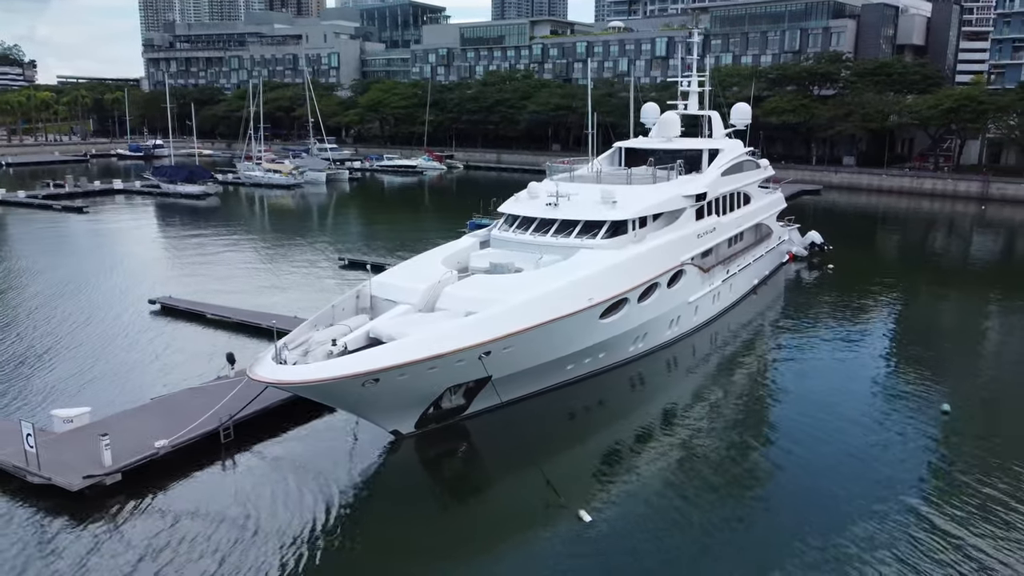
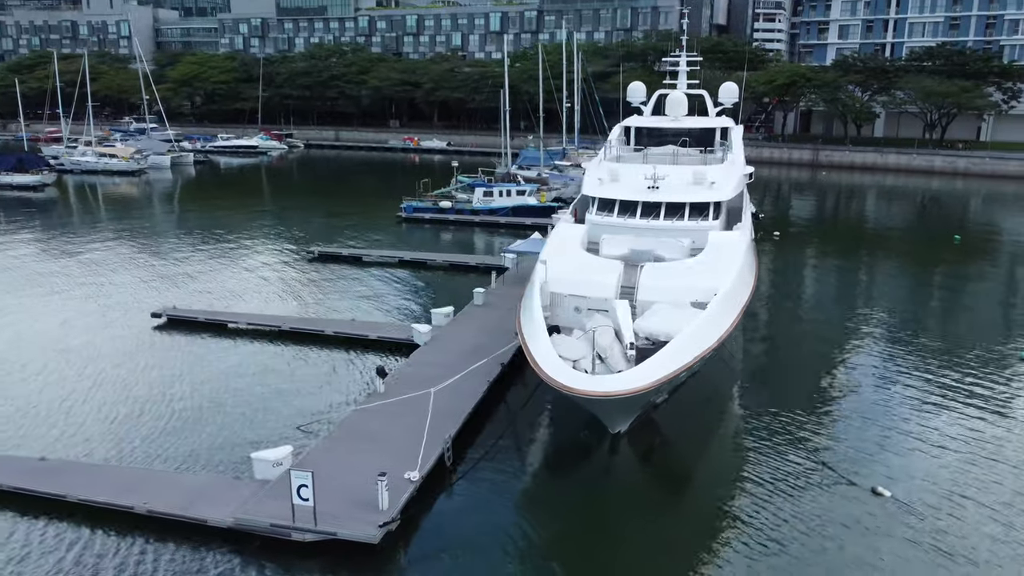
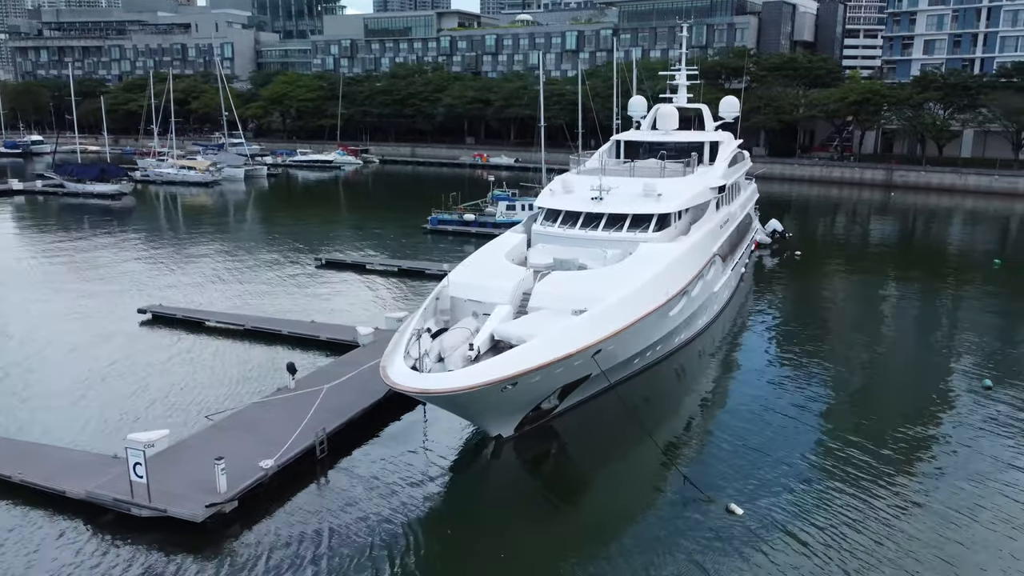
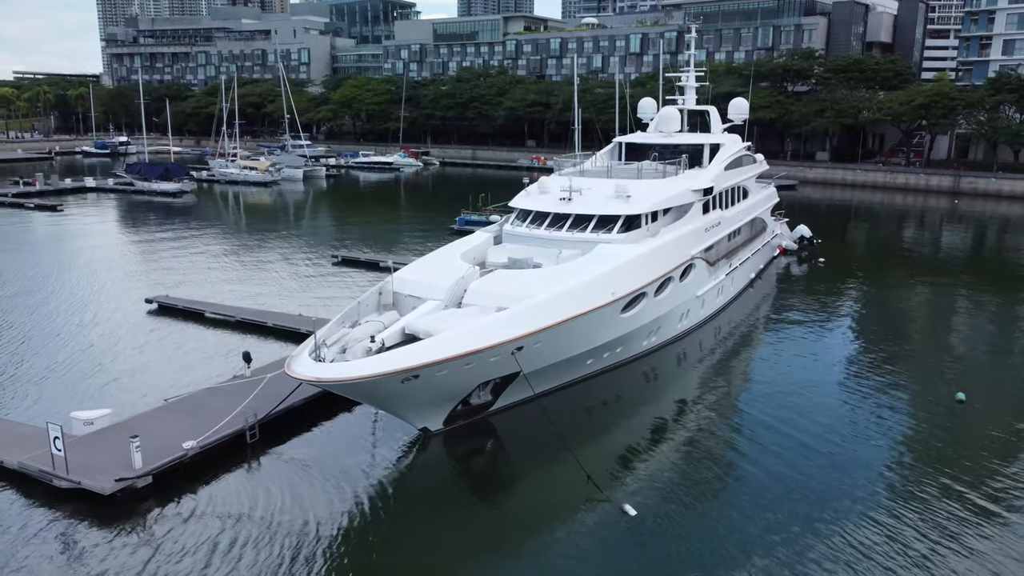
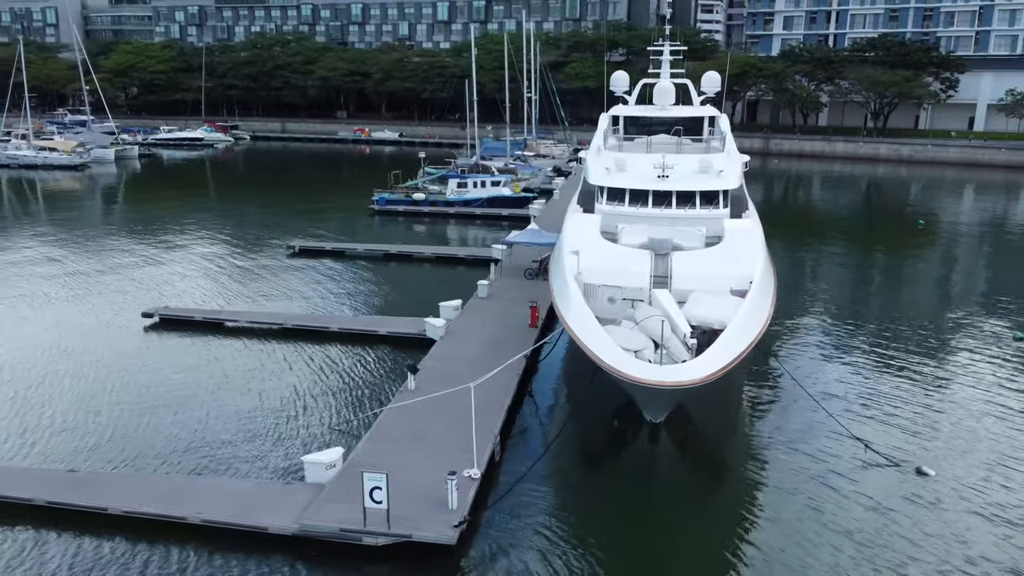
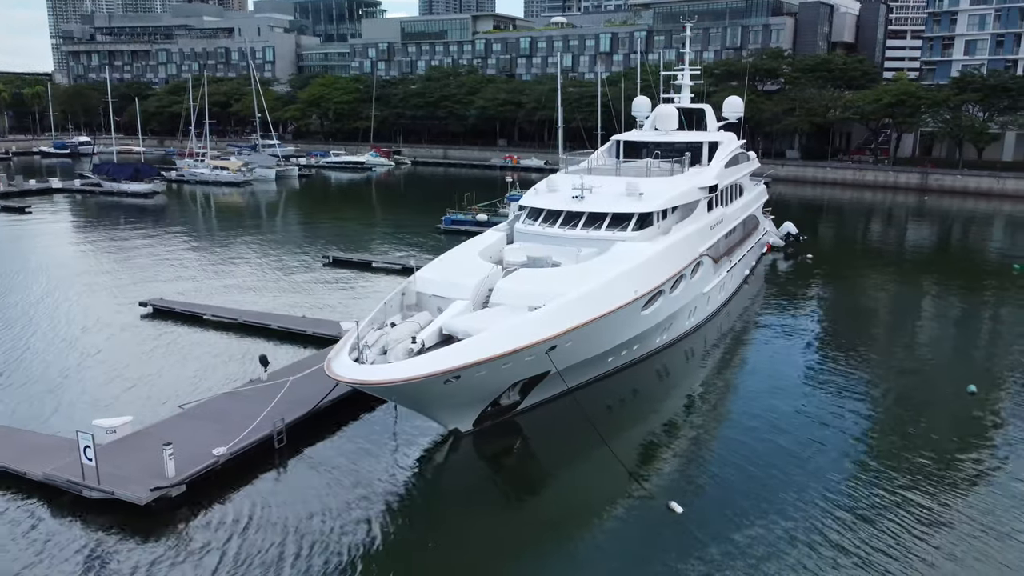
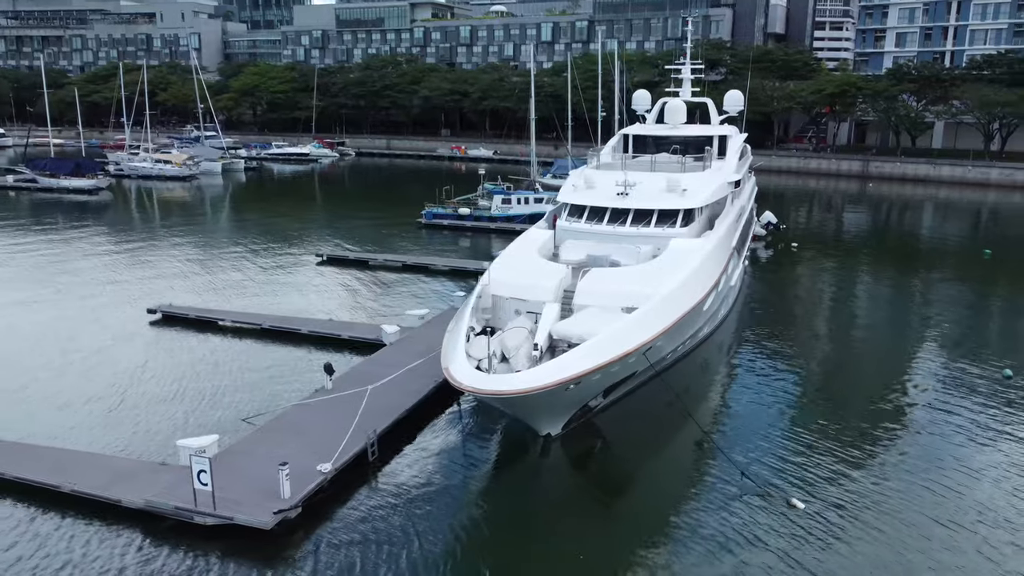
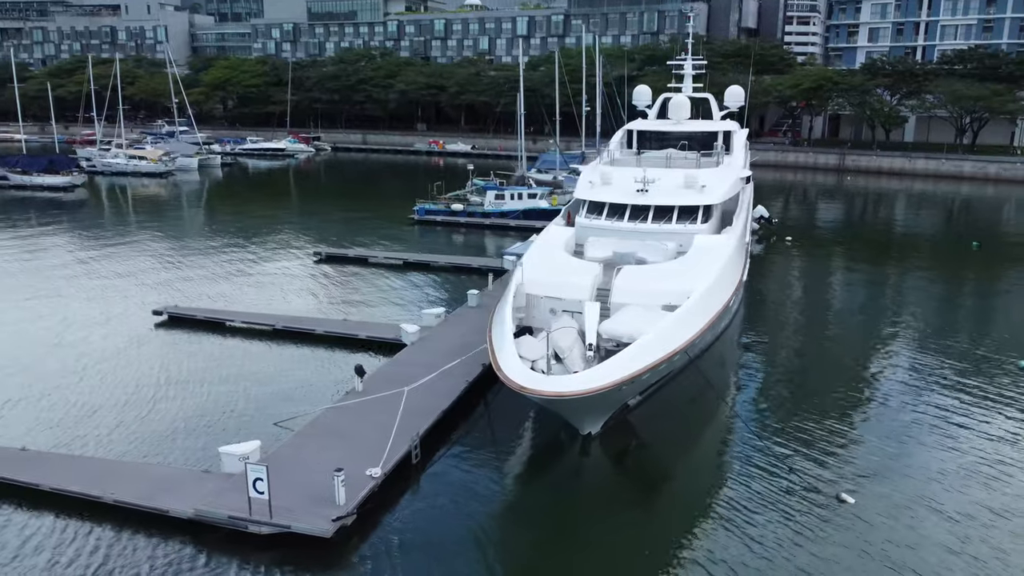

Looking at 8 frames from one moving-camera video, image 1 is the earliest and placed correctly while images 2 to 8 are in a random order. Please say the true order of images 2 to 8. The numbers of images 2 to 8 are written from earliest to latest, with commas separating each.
4, 6, 3, 7, 8, 2, 5
